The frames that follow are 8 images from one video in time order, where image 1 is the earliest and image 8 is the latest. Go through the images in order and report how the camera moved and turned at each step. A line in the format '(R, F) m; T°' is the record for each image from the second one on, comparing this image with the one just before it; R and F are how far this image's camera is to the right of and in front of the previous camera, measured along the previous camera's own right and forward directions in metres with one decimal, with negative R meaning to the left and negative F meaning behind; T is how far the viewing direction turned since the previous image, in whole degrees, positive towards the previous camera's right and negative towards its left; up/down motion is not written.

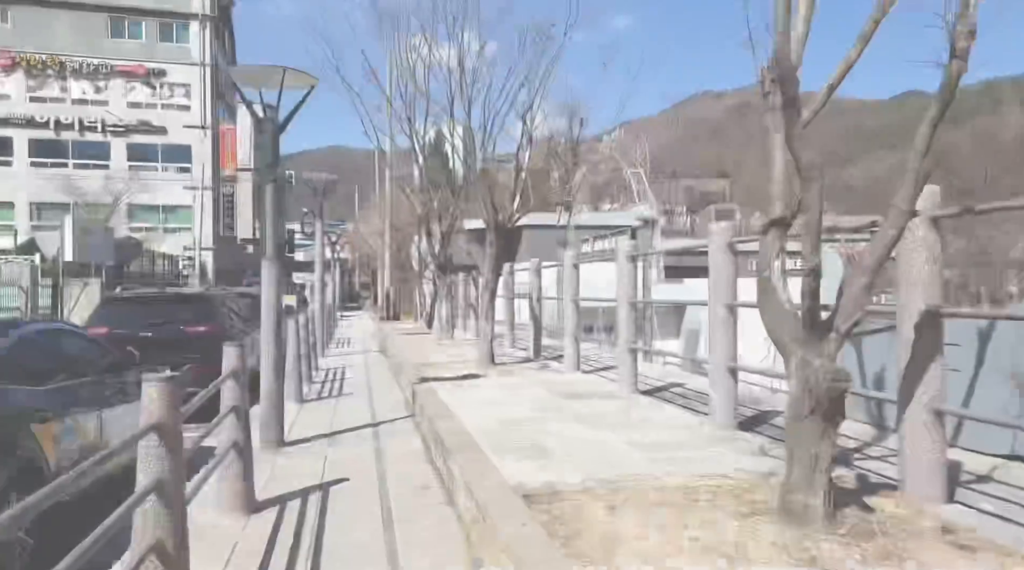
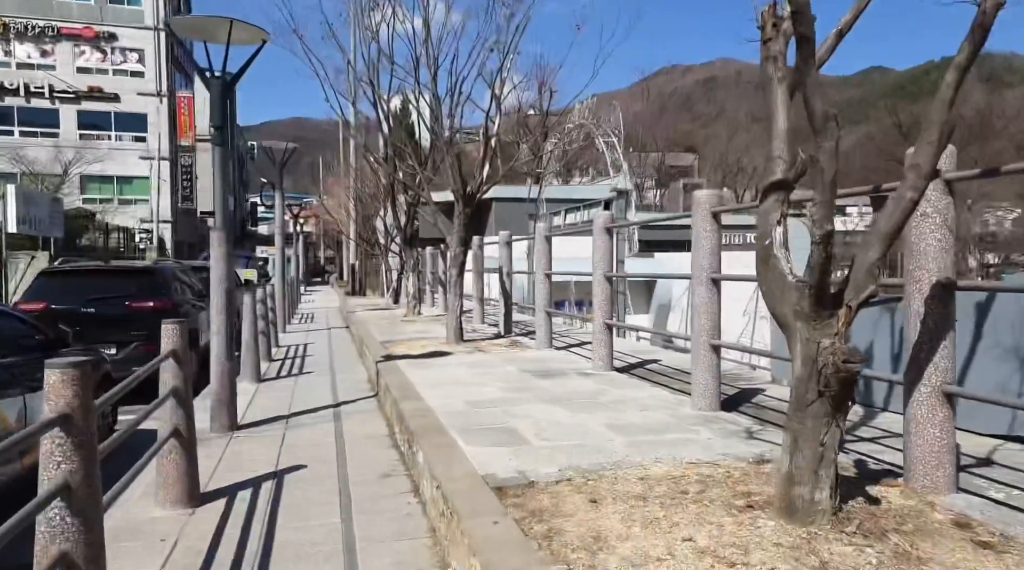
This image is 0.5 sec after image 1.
(0.0, +0.4) m; +2°
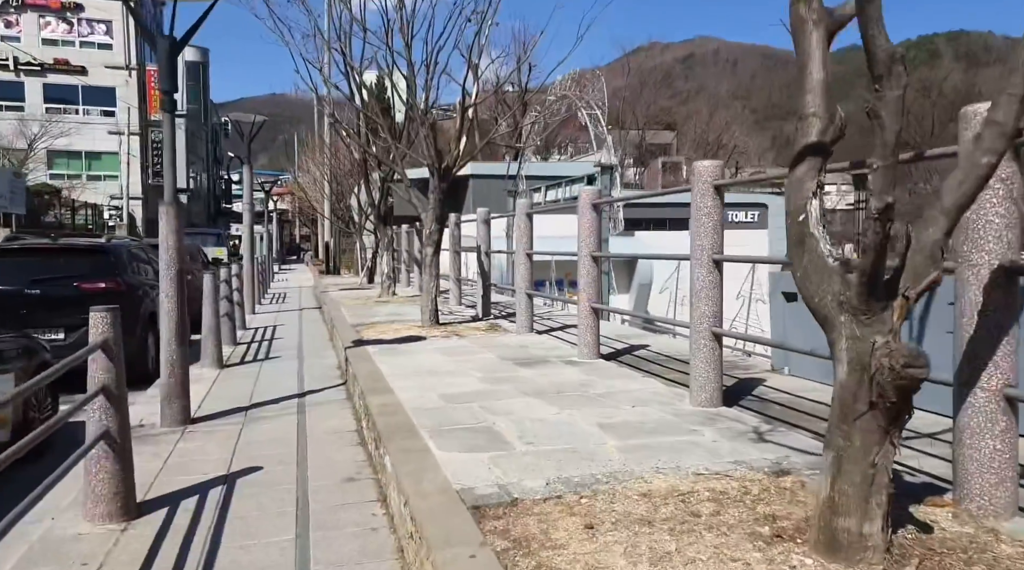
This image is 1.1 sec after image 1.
(0.0, +0.6) m; +2°
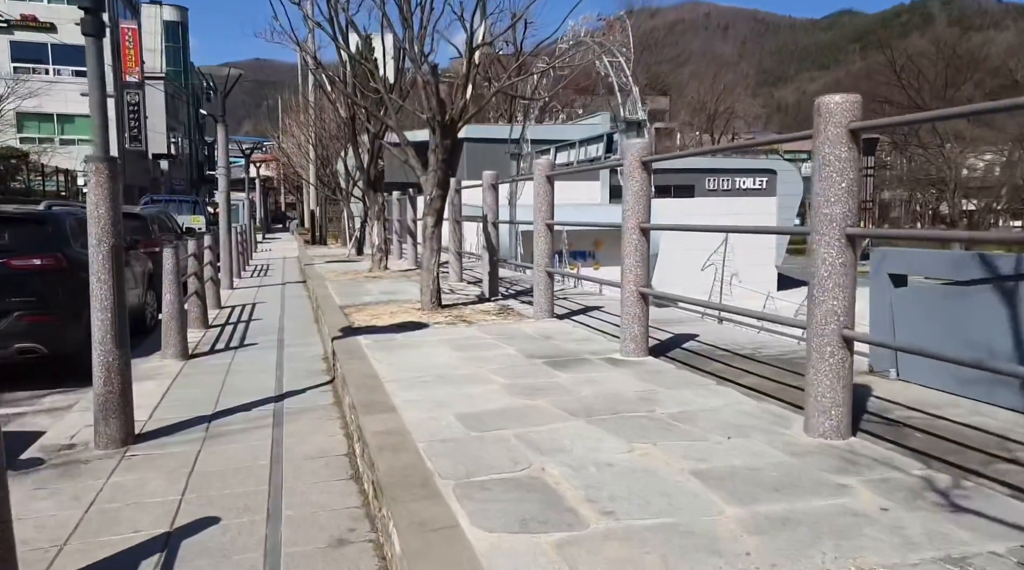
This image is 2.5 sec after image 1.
(-0.3, +1.4) m; +1°
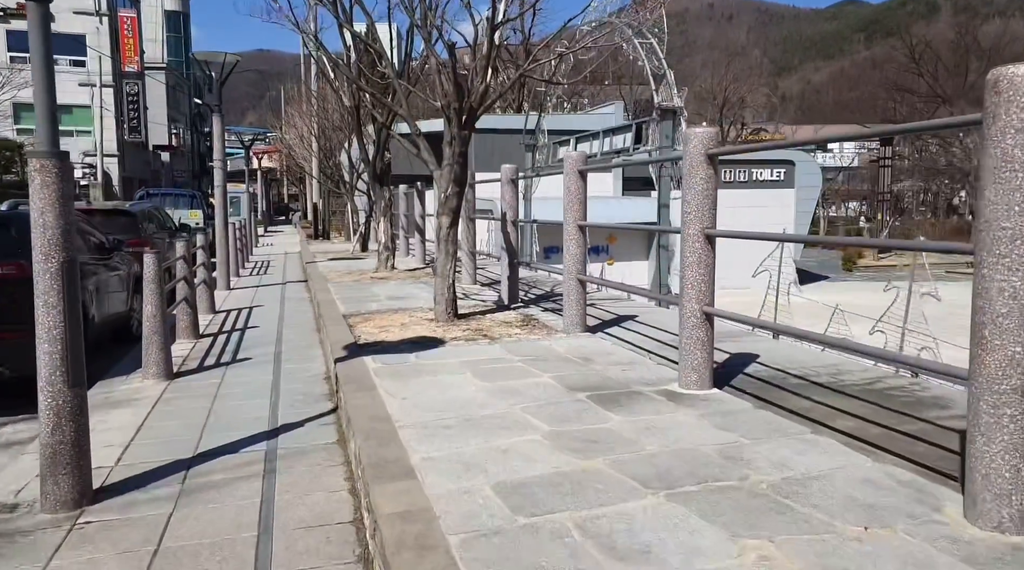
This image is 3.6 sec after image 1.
(-0.2, +1.0) m; 0°
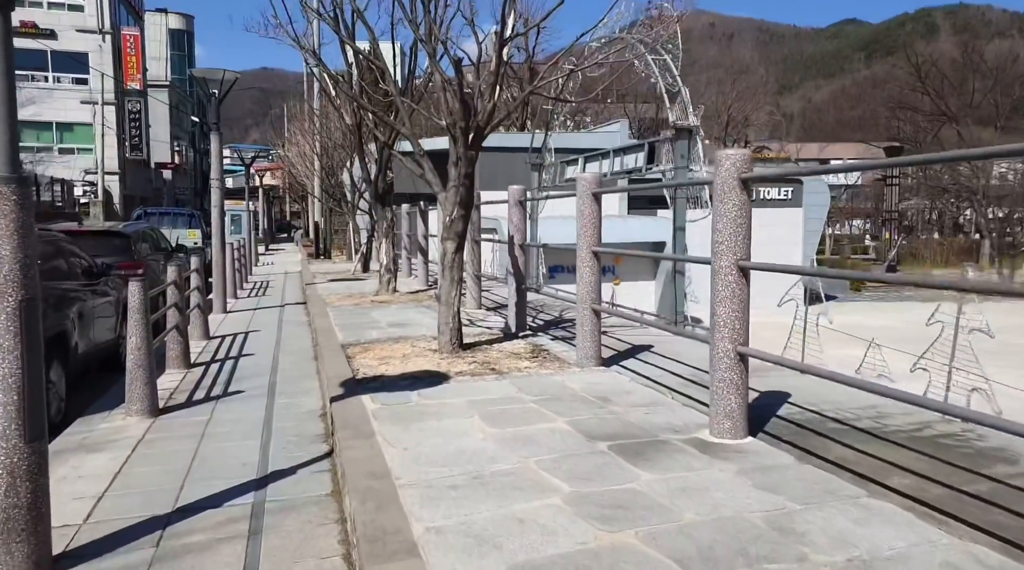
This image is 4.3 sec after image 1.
(-0.1, +0.5) m; 0°
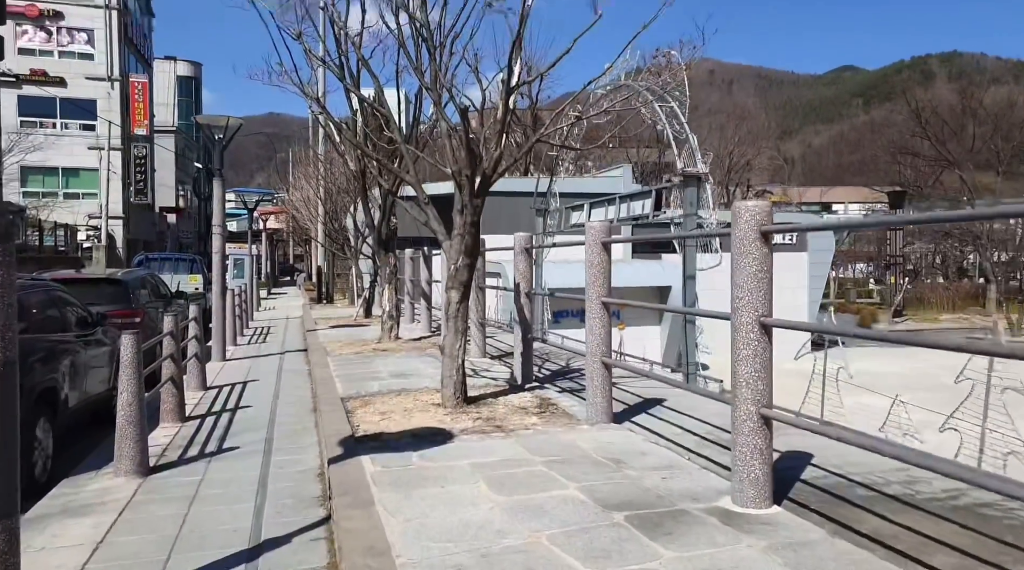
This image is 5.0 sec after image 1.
(0.0, +0.2) m; 0°
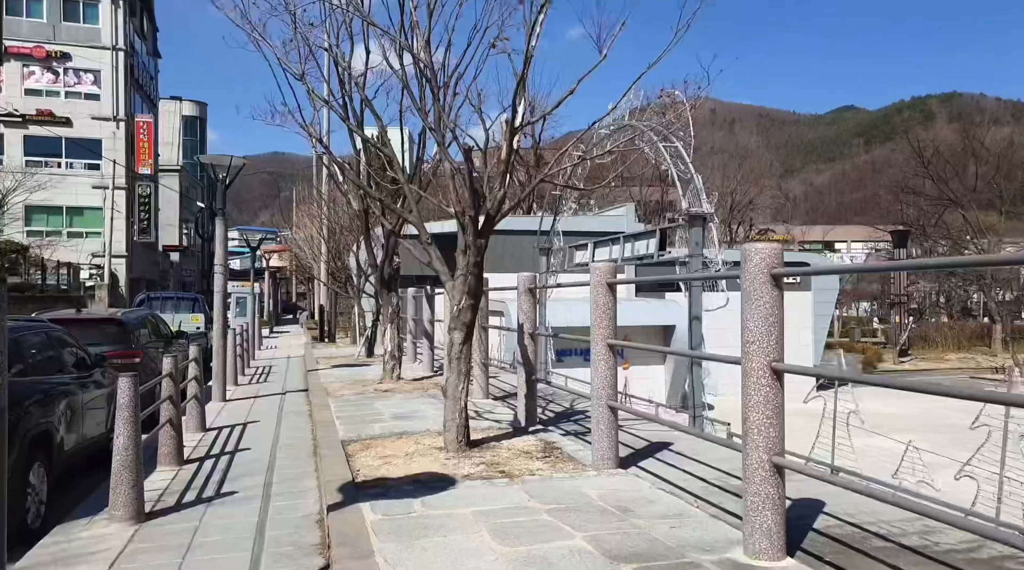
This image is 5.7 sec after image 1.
(0.0, +0.1) m; 0°
